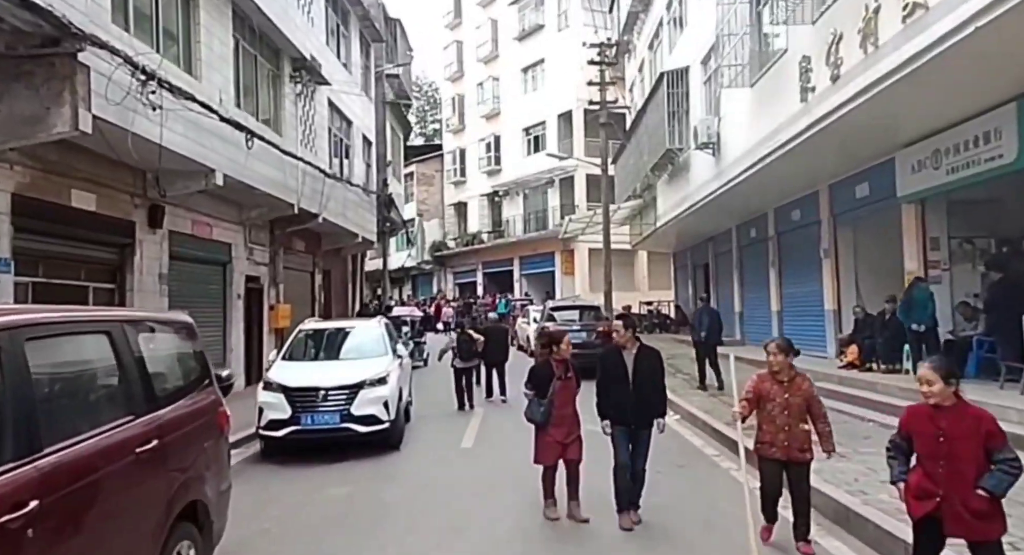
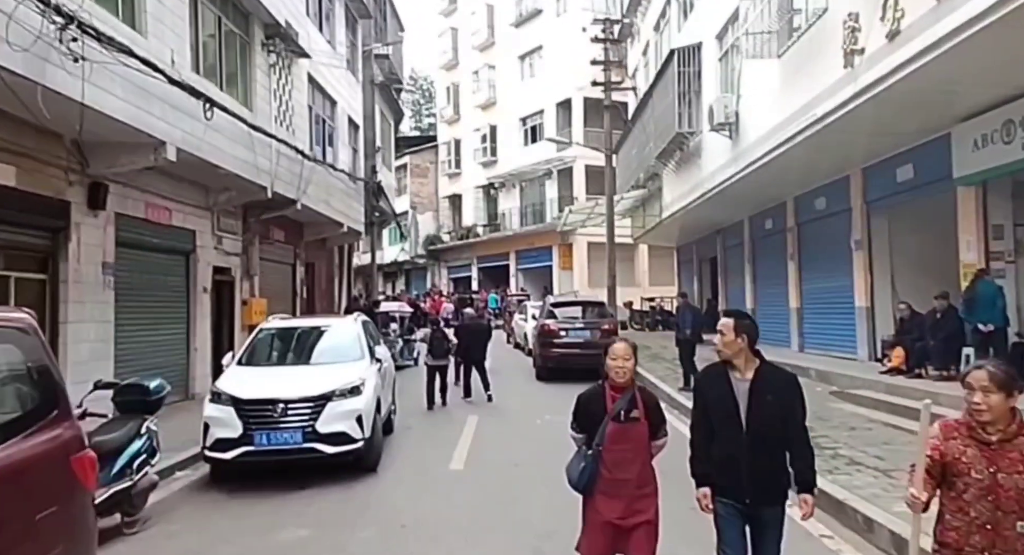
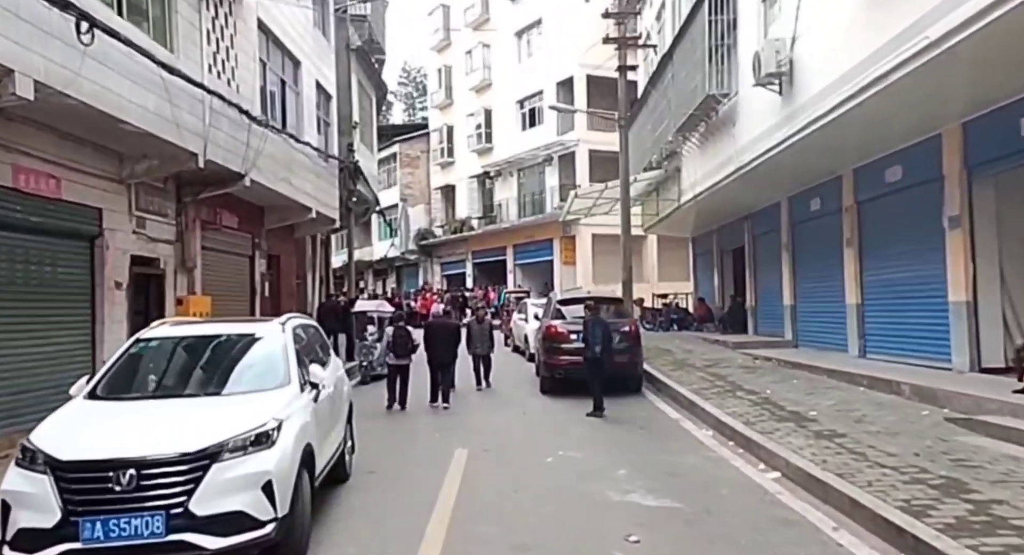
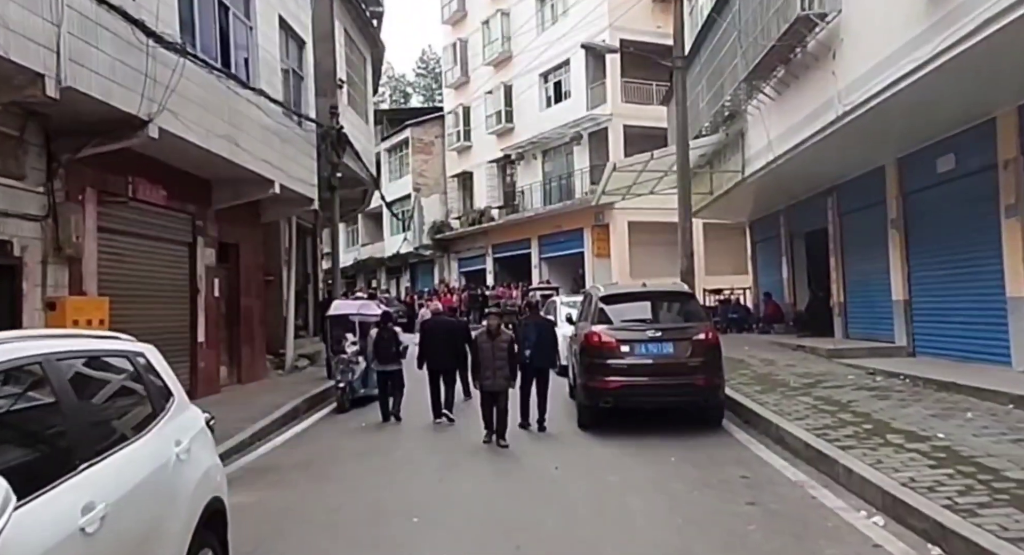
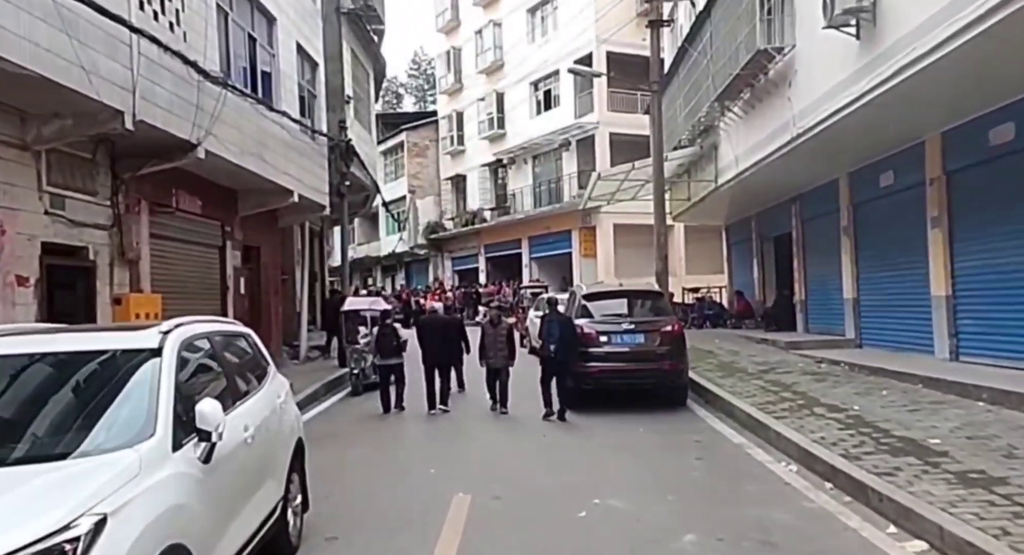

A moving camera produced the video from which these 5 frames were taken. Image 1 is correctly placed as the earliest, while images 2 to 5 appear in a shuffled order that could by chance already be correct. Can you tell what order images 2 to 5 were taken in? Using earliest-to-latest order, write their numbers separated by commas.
2, 3, 5, 4
